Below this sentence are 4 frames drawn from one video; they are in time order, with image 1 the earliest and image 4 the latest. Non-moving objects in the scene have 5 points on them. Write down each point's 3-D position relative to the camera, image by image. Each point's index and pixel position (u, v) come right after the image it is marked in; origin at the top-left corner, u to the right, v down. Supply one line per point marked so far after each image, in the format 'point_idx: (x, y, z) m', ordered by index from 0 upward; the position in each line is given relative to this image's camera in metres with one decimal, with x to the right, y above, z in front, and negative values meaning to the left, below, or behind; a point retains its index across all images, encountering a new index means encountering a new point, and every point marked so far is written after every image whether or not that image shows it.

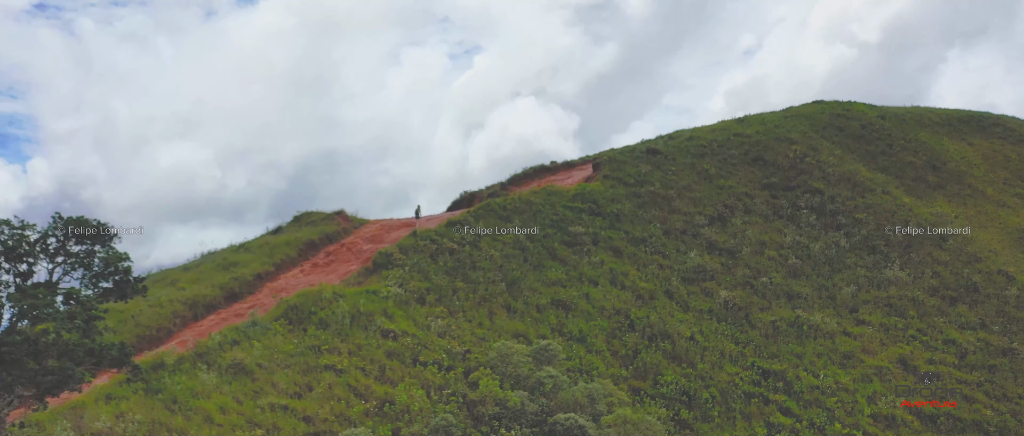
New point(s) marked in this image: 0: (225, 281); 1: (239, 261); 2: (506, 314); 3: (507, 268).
0: (-9.1, -2.0, +16.1) m
1: (-10.0, -1.6, +18.5) m
2: (-0.2, -3.1, +16.3) m
3: (-0.2, -1.9, +19.2) m
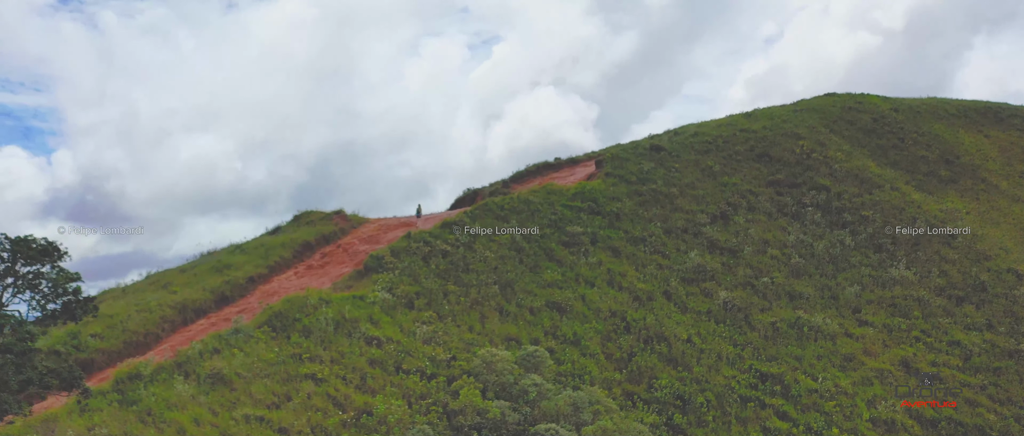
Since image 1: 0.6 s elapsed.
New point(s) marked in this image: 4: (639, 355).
0: (-9.4, -2.1, +16.1) m
1: (-10.2, -1.7, +18.5) m
2: (-0.5, -3.2, +16.1) m
3: (-0.4, -1.9, +19.0) m
4: (+4.4, -4.7, +17.5) m
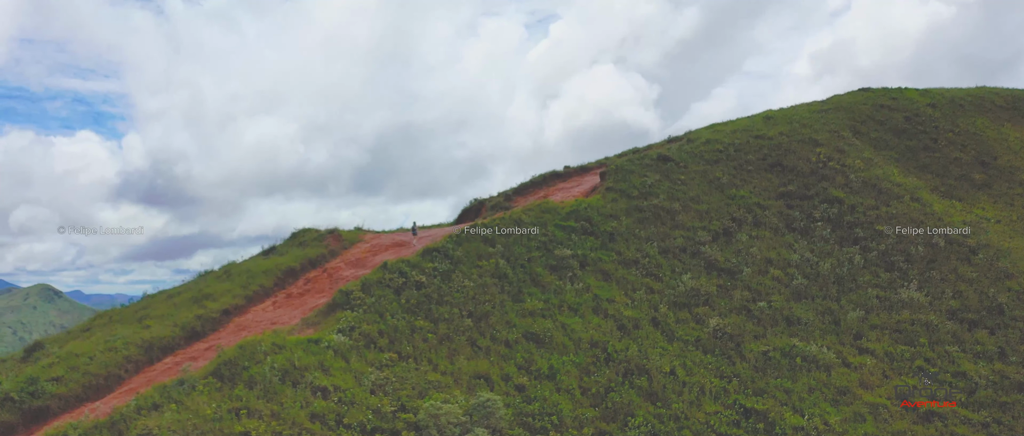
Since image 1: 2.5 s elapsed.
0: (-10.4, -3.2, +16.3) m
1: (-11.0, -2.8, +18.8) m
2: (-1.4, -4.2, +15.9) m
3: (-1.2, -3.0, +18.7) m
4: (+3.5, -5.8, +17.0) m
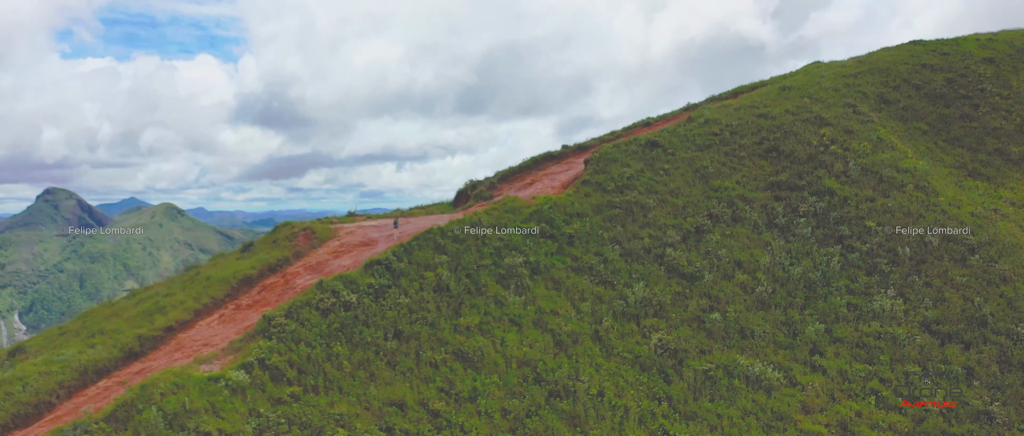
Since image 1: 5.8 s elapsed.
0: (-13.0, -4.1, +17.3) m
1: (-13.5, -3.5, +19.8) m
2: (-4.1, -5.2, +16.3) m
3: (-3.7, -3.7, +19.1) m
4: (+0.9, -6.6, +17.2) m
